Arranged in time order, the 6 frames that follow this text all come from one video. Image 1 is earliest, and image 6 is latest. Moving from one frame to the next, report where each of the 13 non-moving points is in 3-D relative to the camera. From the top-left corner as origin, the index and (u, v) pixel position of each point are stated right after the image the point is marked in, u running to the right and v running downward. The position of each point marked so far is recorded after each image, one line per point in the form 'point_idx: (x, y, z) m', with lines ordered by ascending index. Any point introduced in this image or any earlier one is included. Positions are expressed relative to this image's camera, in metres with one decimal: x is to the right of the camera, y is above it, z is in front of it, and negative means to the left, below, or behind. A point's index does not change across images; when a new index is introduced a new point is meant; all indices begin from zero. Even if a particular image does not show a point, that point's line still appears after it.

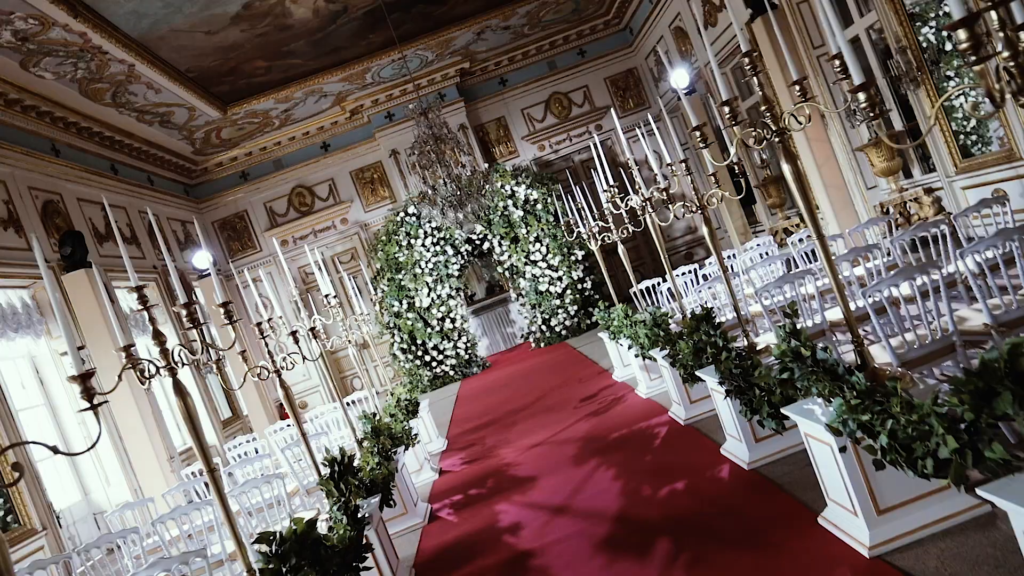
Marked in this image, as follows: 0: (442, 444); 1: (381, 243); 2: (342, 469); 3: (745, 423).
0: (-0.6, -1.3, +6.1) m
1: (-1.9, +0.6, +10.5) m
2: (-0.8, -0.8, +3.3) m
3: (+1.1, -0.6, +3.2) m
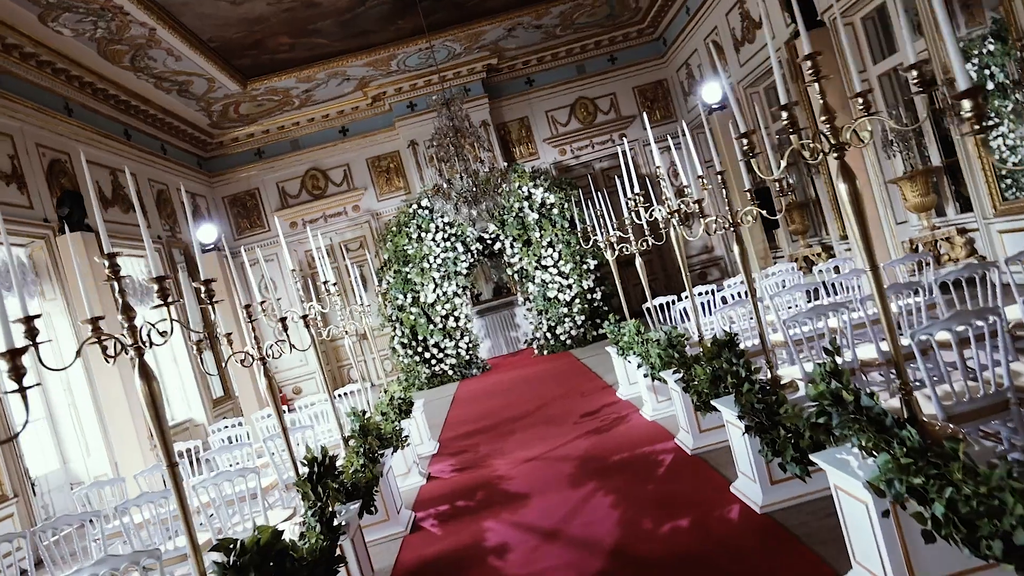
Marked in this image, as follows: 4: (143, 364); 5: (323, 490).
0: (-0.7, -1.3, +5.8) m
1: (-1.7, +0.8, +10.2) m
2: (-0.8, -0.8, +3.1) m
3: (+1.0, -0.7, +3.0) m
4: (-1.1, -0.2, +2.1) m
5: (-0.8, -0.8, +2.9) m
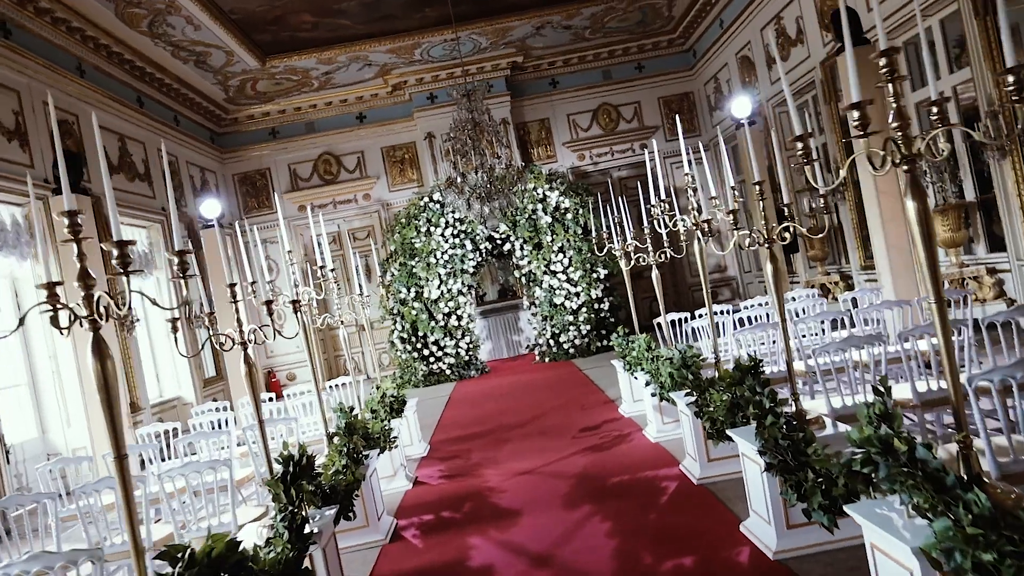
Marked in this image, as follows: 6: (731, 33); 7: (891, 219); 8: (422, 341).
0: (-0.7, -1.3, +5.6) m
1: (-1.6, +0.9, +10.0) m
2: (-0.9, -0.7, +2.8) m
3: (+1.0, -0.8, +2.7) m
4: (-1.1, -0.1, +1.8) m
5: (-0.8, -0.8, +2.7) m
6: (+3.2, +3.7, +10.3) m
7: (+3.1, +0.6, +5.8) m
8: (-1.3, -0.7, +9.9) m
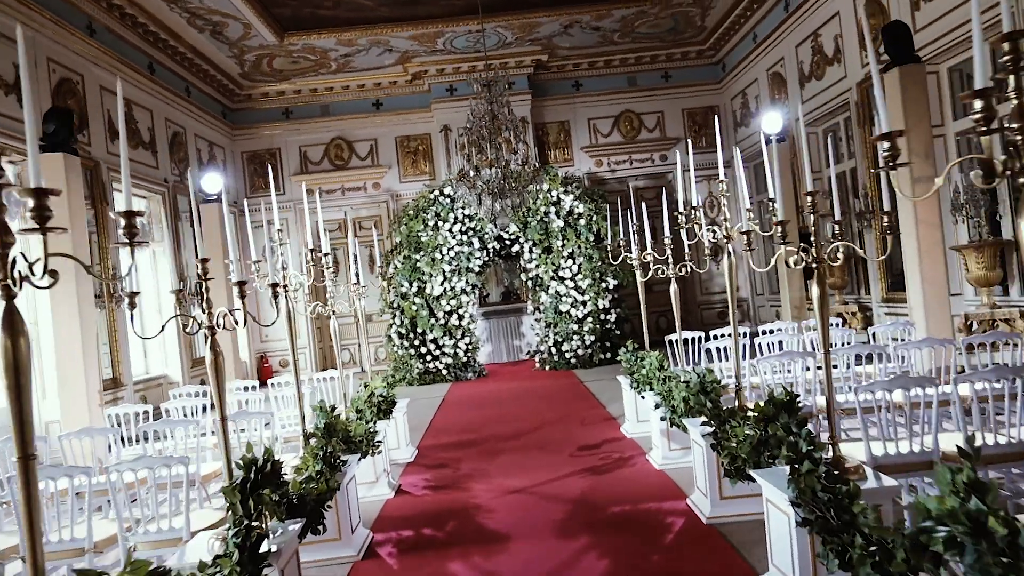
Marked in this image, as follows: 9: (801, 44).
0: (-0.8, -1.2, +5.2) m
1: (-1.4, +1.0, +9.7) m
2: (-0.9, -0.7, +2.5) m
3: (+1.0, -0.9, +2.3) m
4: (-1.0, 0.0, +1.5) m
5: (-0.8, -0.7, +2.3) m
6: (+3.5, +3.4, +10.0) m
7: (+3.2, +0.3, +5.4) m
8: (-1.2, -0.7, +9.6) m
9: (+3.7, +3.1, +9.0) m
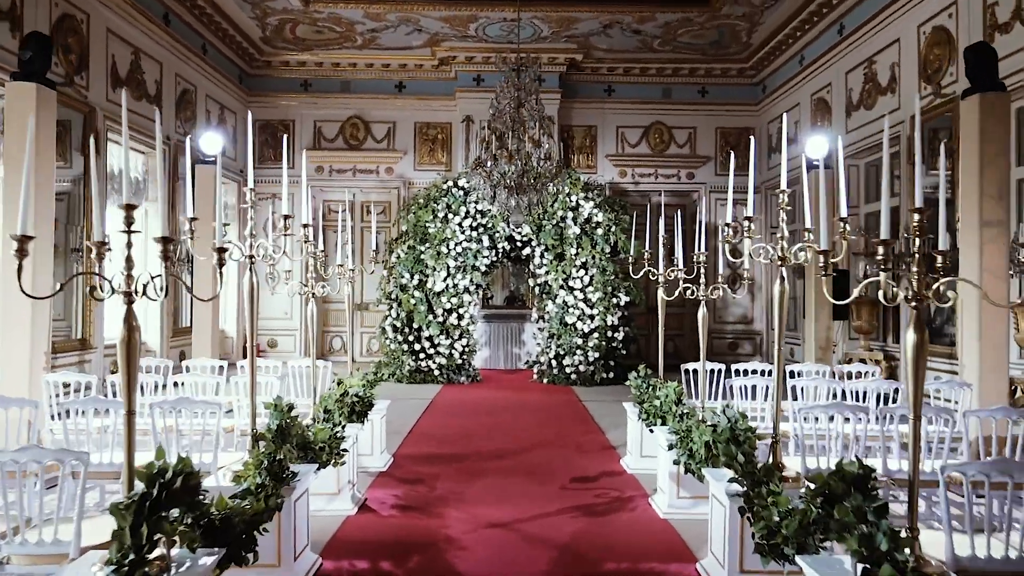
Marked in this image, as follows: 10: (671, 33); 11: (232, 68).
0: (-0.9, -1.2, +4.7) m
1: (-1.2, +1.1, +9.1) m
2: (-0.9, -0.5, +1.9) m
3: (+0.9, -1.0, +1.8) m
4: (-1.0, +0.1, +0.9) m
5: (-0.9, -0.6, +1.8) m
6: (+4.0, +2.9, +9.4) m
7: (+3.2, -0.1, +4.9) m
8: (-1.2, -0.6, +9.0) m
9: (+4.1, +2.6, +8.4) m
10: (+2.2, +3.5, +9.8) m
11: (-4.1, +3.3, +10.5) m
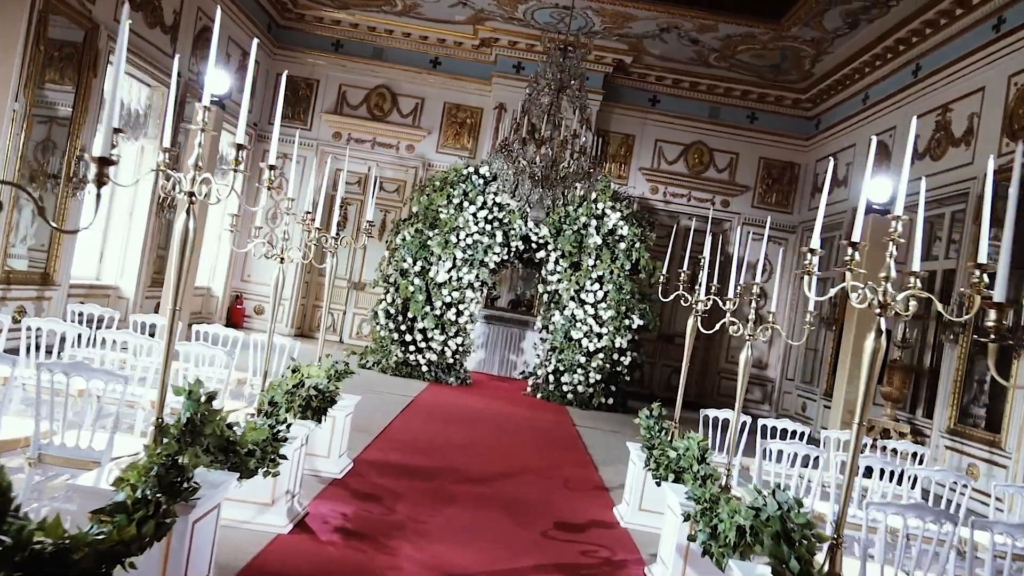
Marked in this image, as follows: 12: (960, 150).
0: (-1.0, -1.0, +4.0) m
1: (-1.0, +1.2, +8.4) m
2: (-1.0, -0.4, +1.2) m
3: (+0.7, -1.1, +1.1) m
4: (-1.0, +0.3, +0.2) m
5: (-1.0, -0.5, +1.1) m
6: (+4.5, +2.2, +8.7) m
7: (+3.2, -0.6, +4.1) m
8: (-1.2, -0.4, +8.3) m
9: (+4.5, +1.9, +7.7) m
10: (+2.8, +3.1, +9.1) m
11: (-3.5, +3.8, +9.8) m
12: (+4.4, +1.4, +7.0) m
